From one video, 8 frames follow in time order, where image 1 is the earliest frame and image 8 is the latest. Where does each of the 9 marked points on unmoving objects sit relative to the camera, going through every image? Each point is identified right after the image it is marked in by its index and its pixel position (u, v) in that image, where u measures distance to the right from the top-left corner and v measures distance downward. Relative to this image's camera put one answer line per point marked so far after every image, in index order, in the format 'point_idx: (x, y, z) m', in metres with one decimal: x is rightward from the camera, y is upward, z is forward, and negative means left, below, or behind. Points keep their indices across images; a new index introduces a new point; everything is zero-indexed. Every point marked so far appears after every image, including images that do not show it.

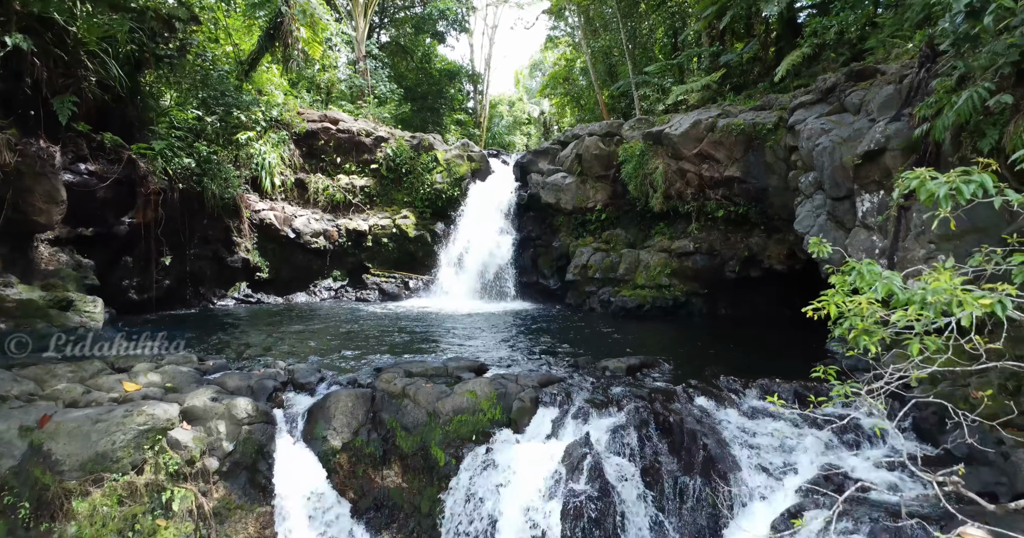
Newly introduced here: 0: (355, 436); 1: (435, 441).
0: (-1.9, -1.9, +6.1) m
1: (-0.9, -2.0, +5.9) m
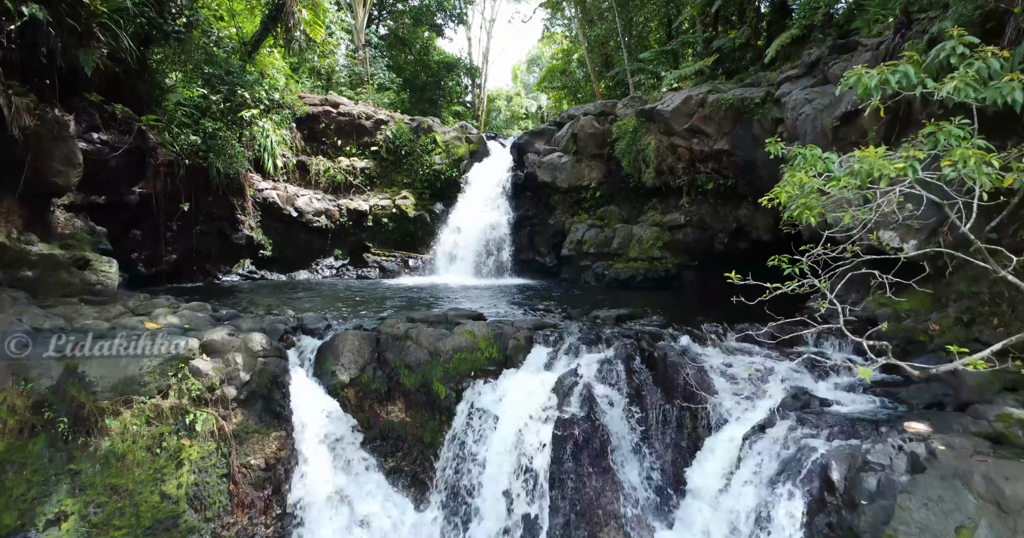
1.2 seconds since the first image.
0: (-1.9, -1.3, +6.5) m
1: (-0.9, -1.3, +6.3) m
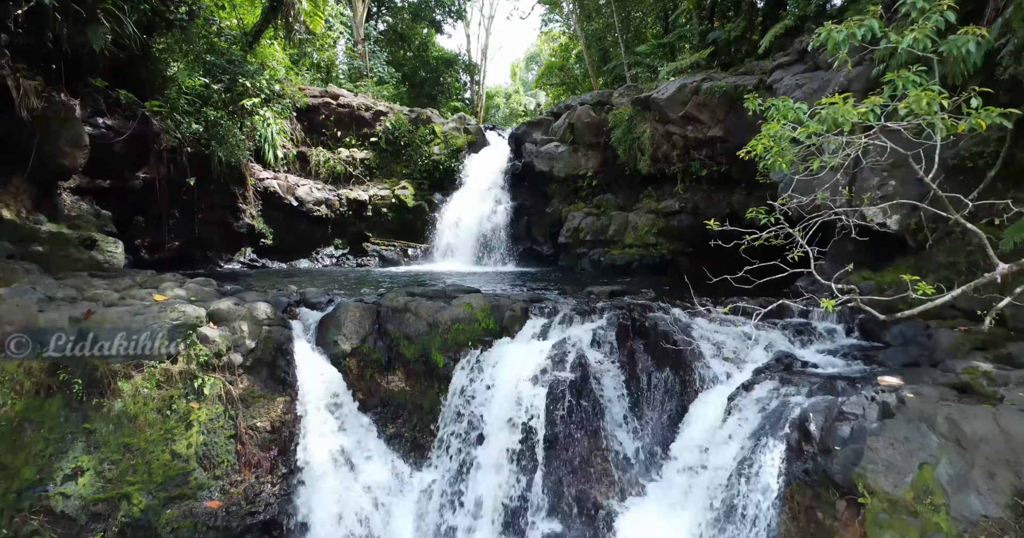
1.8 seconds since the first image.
0: (-2.0, -0.9, +6.7) m
1: (-1.0, -1.0, +6.6) m
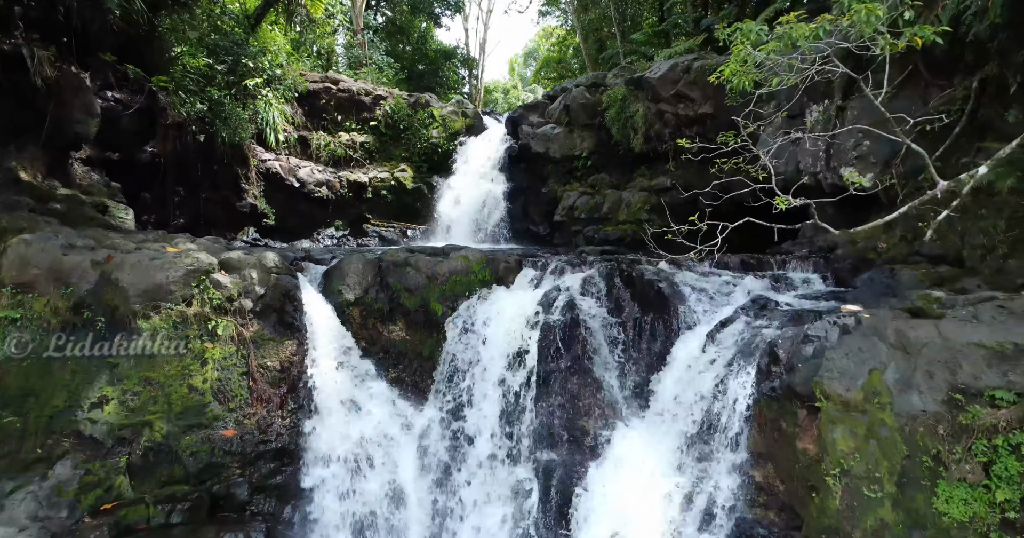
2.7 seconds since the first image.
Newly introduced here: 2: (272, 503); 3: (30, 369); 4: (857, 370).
0: (-2.0, -0.3, +7.1) m
1: (-1.1, -0.4, +7.0) m
2: (-2.6, -2.5, +5.5) m
3: (-4.9, -1.0, +5.2) m
4: (+2.8, -0.8, +4.2) m
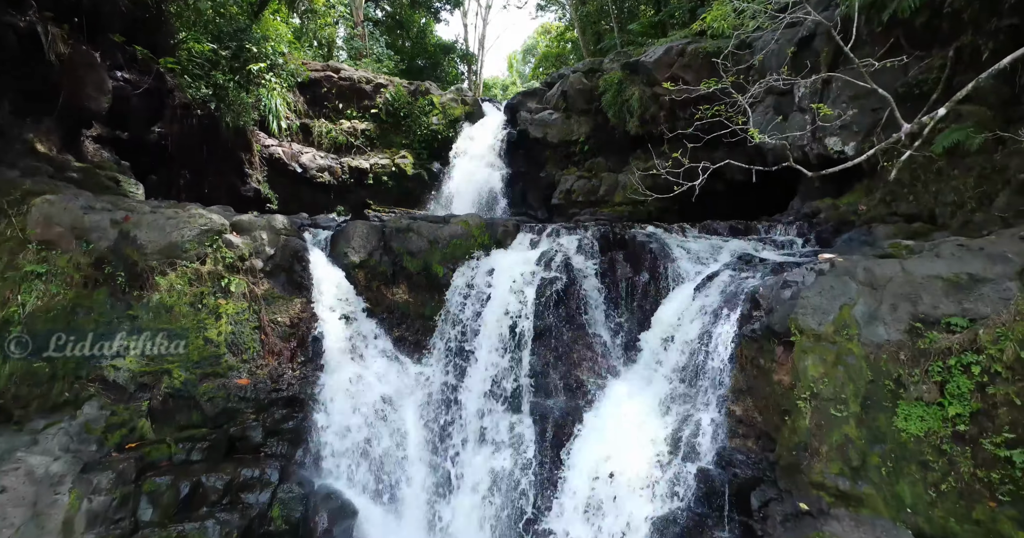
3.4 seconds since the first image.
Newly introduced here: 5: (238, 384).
0: (-2.1, +0.2, +7.5) m
1: (-1.1, +0.1, +7.3) m
2: (-2.6, -2.0, +5.9) m
3: (-5.0, -0.5, +5.5) m
4: (+2.8, -0.3, +4.5) m
5: (-3.2, -1.3, +6.0) m
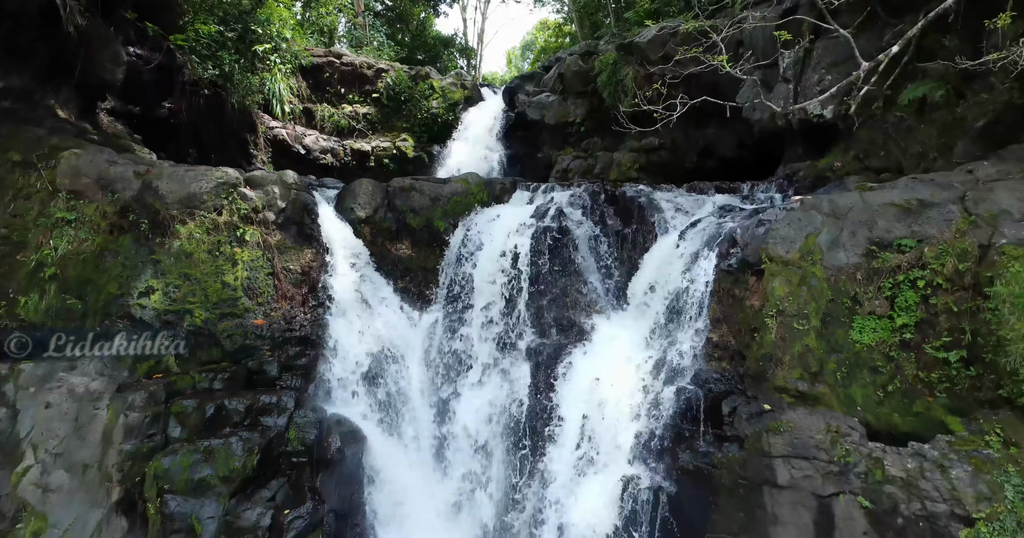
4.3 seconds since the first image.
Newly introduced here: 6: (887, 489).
0: (-2.1, +0.9, +7.9) m
1: (-1.2, +0.8, +7.8) m
2: (-2.7, -1.4, +6.4) m
3: (-5.0, +0.1, +6.0) m
4: (+2.8, +0.3, +5.0) m
5: (-3.3, -0.7, +6.5) m
6: (+2.7, -1.6, +3.7) m
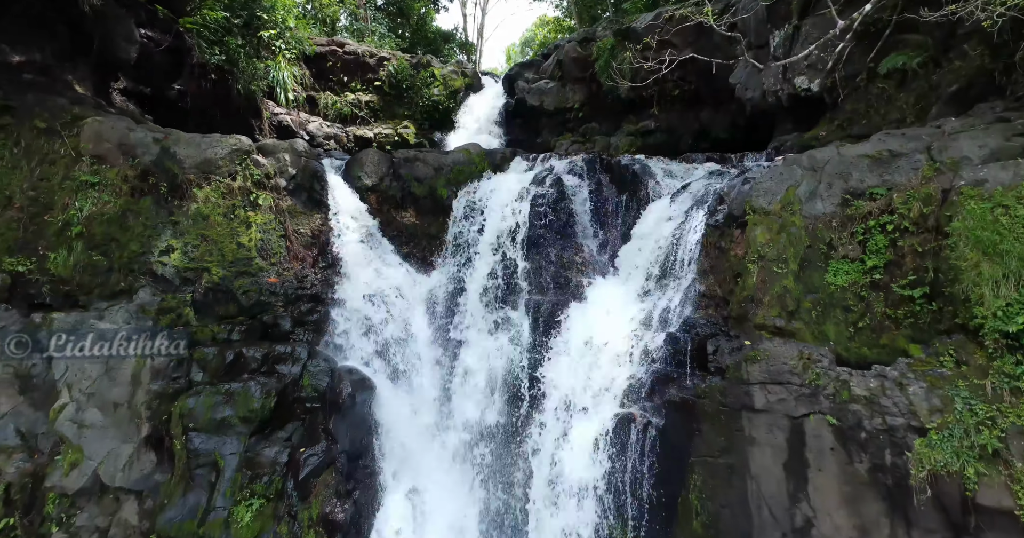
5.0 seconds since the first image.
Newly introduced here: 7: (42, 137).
0: (-2.1, +1.4, +8.3) m
1: (-1.2, +1.3, +8.1) m
2: (-2.7, -0.9, +6.7) m
3: (-5.0, +0.6, +6.4) m
4: (+2.8, +0.8, +5.3) m
5: (-3.3, -0.2, +6.8) m
6: (+2.7, -1.1, +4.1) m
7: (-5.9, +1.7, +6.4) m
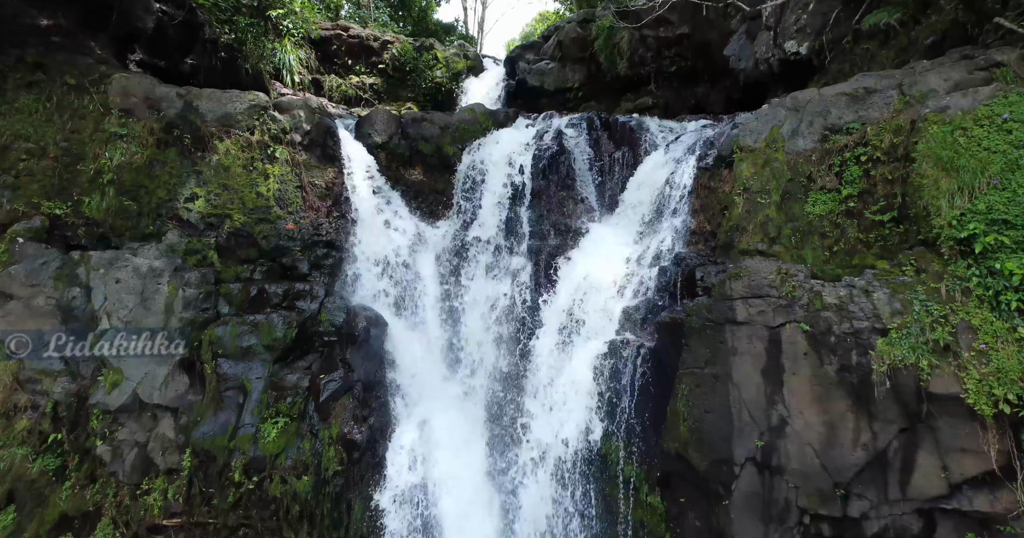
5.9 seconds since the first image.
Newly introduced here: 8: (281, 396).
0: (-2.1, +2.2, +8.7) m
1: (-1.1, +2.1, +8.5) m
2: (-2.6, -0.1, +7.2) m
3: (-5.0, +1.4, +6.8) m
4: (+2.8, +1.5, +5.7) m
5: (-3.2, +0.6, +7.3) m
6: (+2.8, -0.4, +4.5) m
7: (-5.8, +2.4, +6.8) m
8: (-2.6, -1.4, +5.8) m
